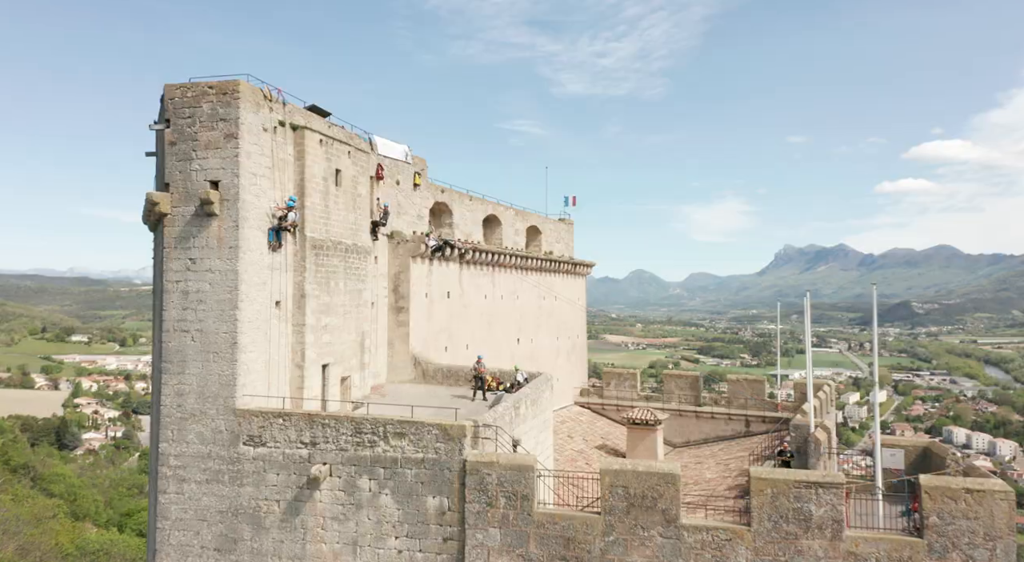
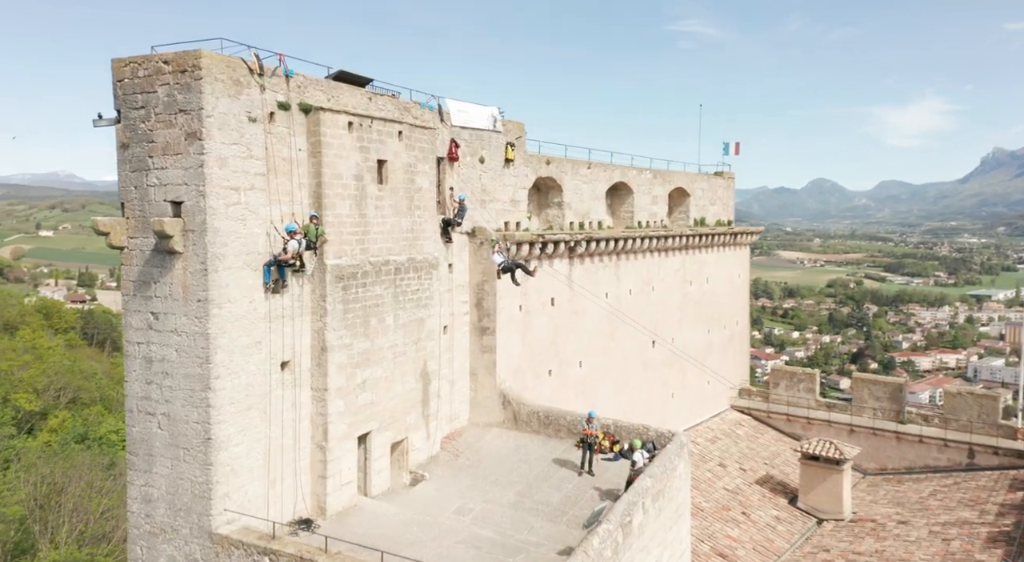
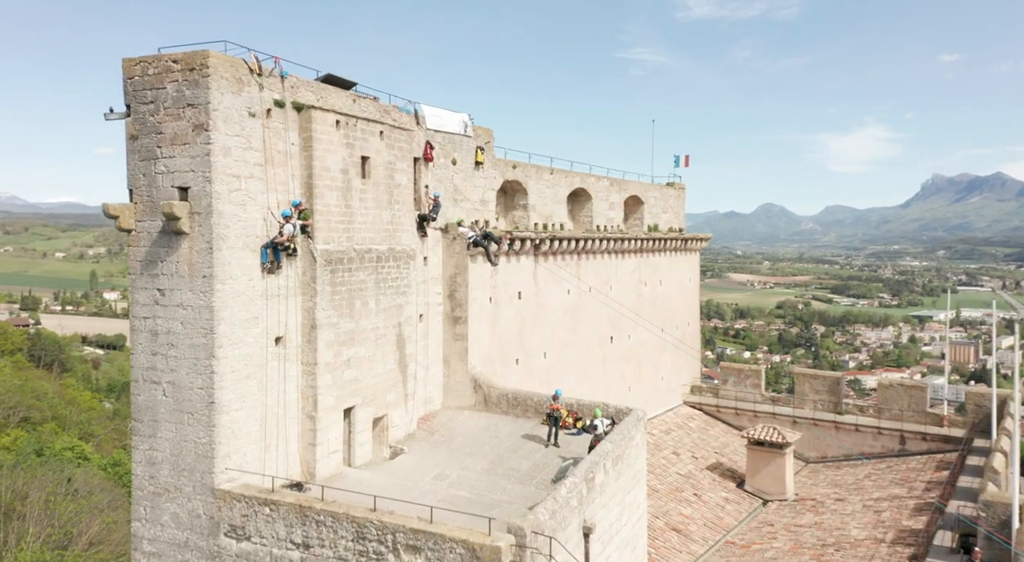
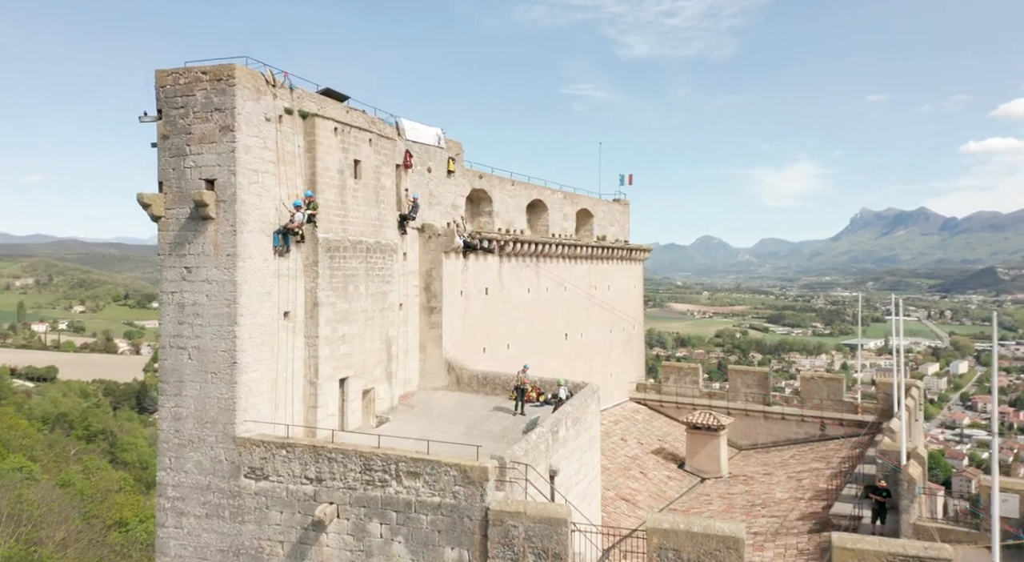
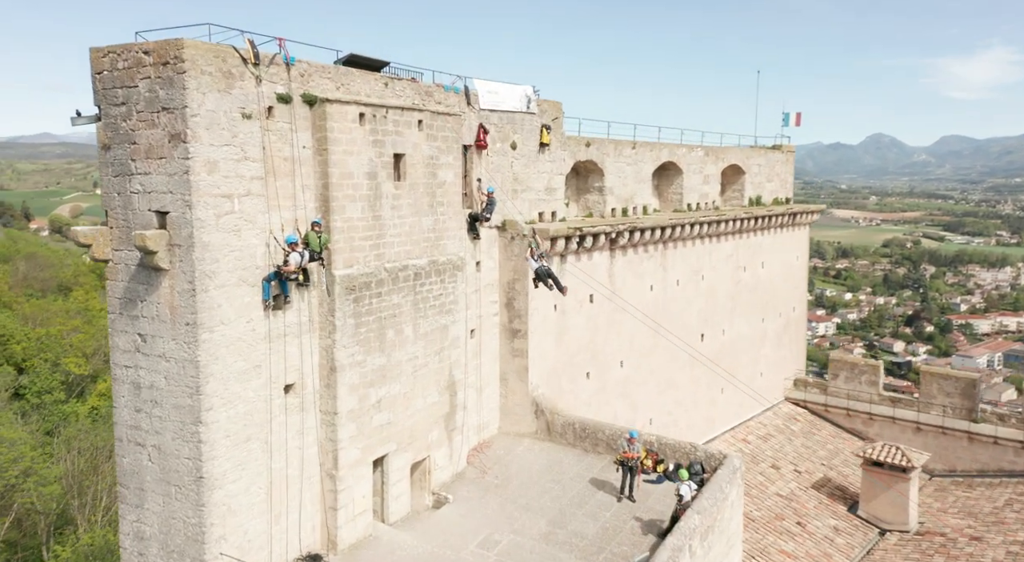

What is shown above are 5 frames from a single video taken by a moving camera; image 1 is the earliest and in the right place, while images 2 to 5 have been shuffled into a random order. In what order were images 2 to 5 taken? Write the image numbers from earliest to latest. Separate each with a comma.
4, 3, 2, 5
